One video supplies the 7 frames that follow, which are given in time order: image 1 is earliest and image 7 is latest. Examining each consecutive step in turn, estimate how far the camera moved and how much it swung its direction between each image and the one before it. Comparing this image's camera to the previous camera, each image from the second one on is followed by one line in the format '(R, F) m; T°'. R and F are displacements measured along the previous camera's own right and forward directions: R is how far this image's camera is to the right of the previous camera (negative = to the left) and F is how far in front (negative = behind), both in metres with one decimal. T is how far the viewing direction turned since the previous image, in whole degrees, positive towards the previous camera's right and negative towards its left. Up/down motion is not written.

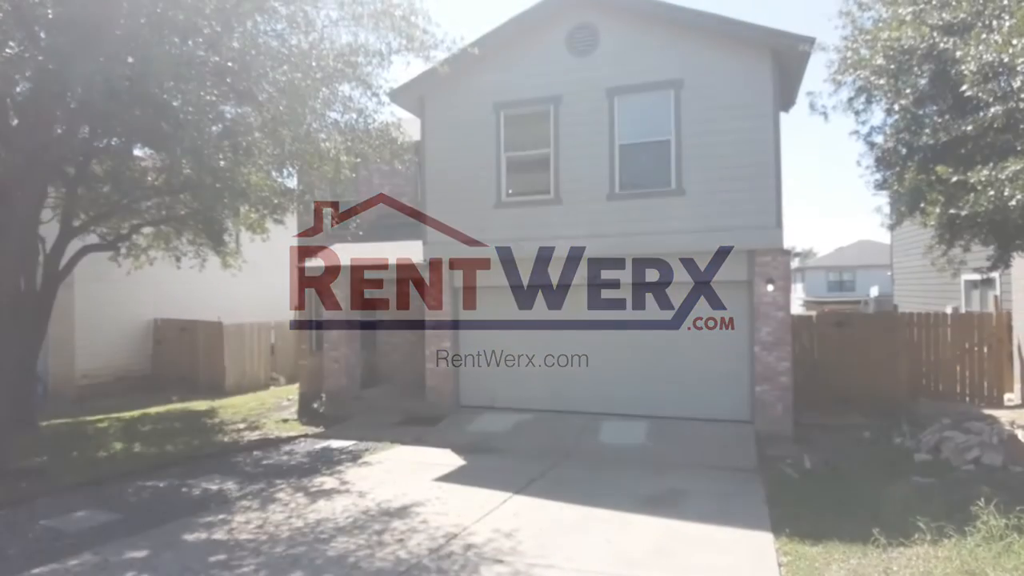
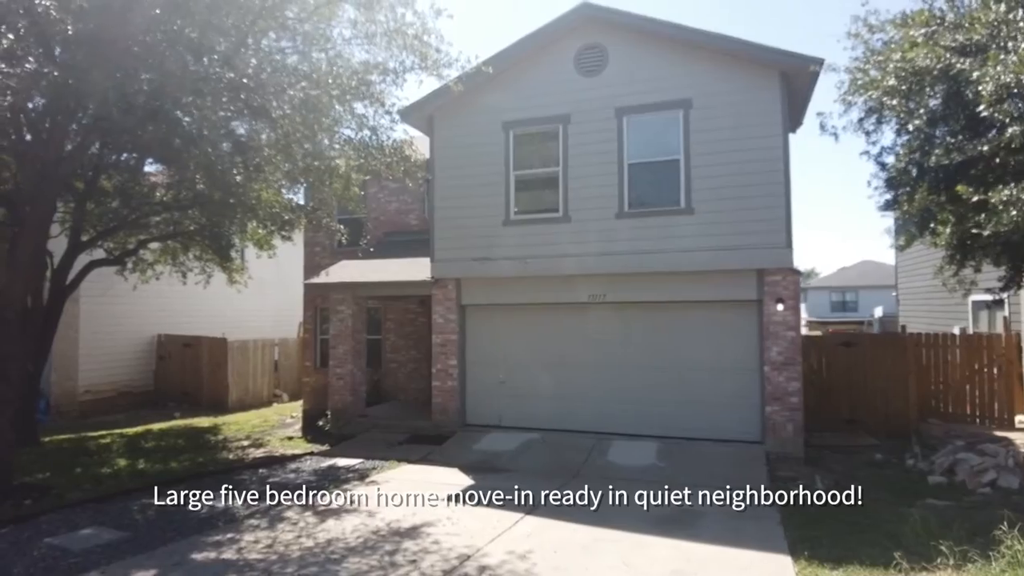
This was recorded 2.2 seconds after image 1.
(-0.1, 0.0) m; 0°
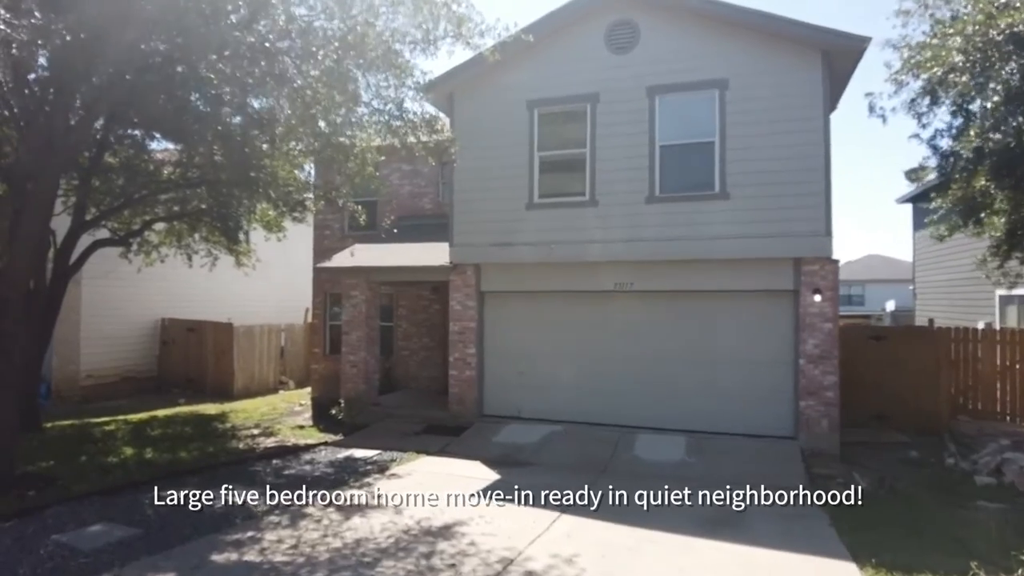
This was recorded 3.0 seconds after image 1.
(-0.4, +0.5) m; 0°
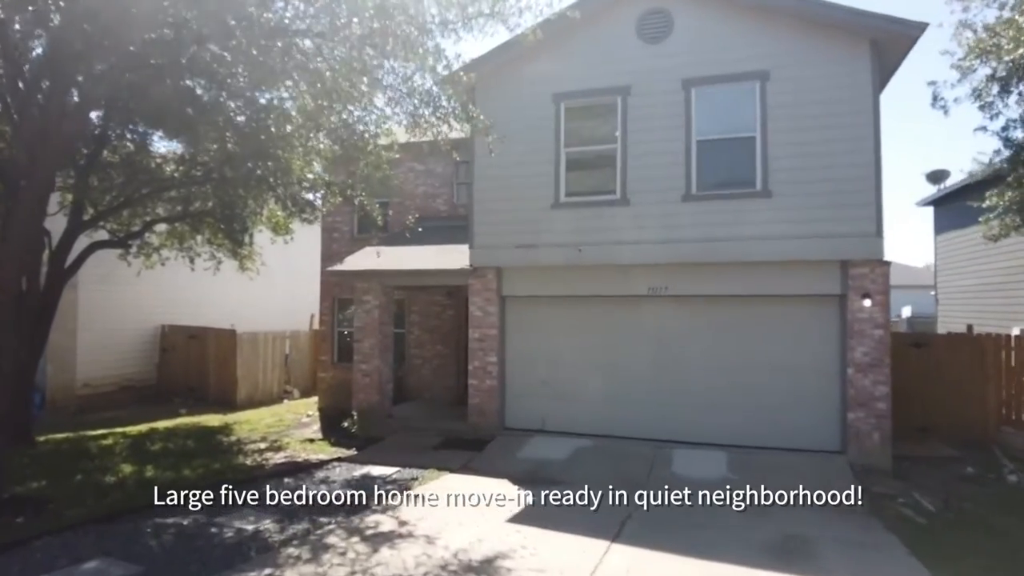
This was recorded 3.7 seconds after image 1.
(-0.5, +0.7) m; 0°
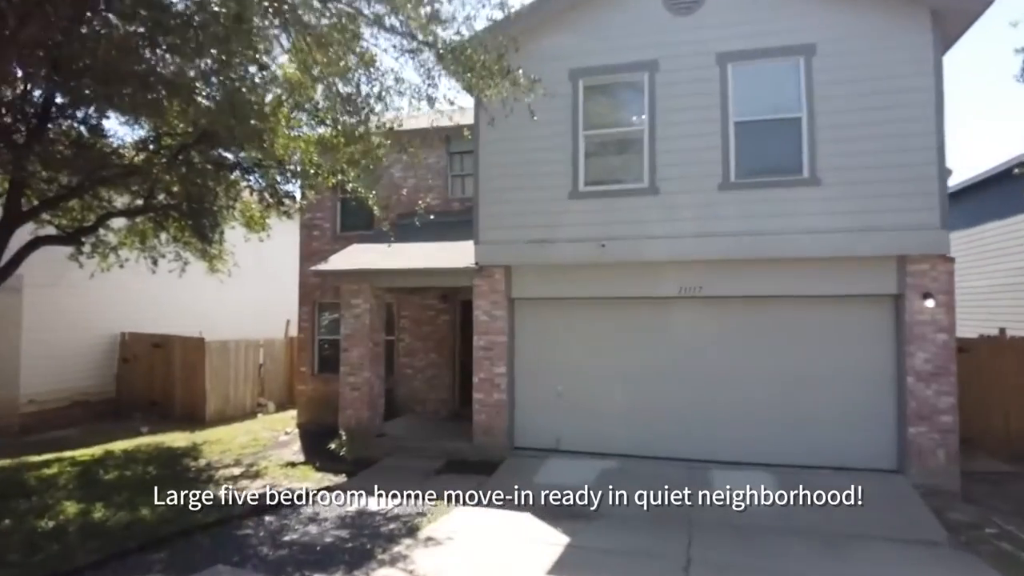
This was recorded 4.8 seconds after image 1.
(-0.6, +1.3) m; +2°
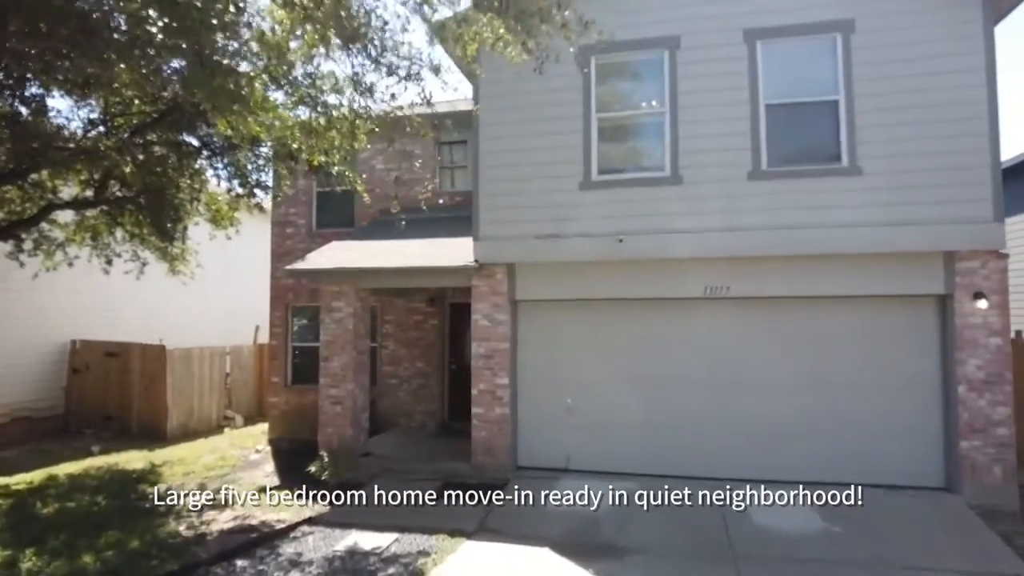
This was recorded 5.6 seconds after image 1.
(-0.5, +1.1) m; +3°
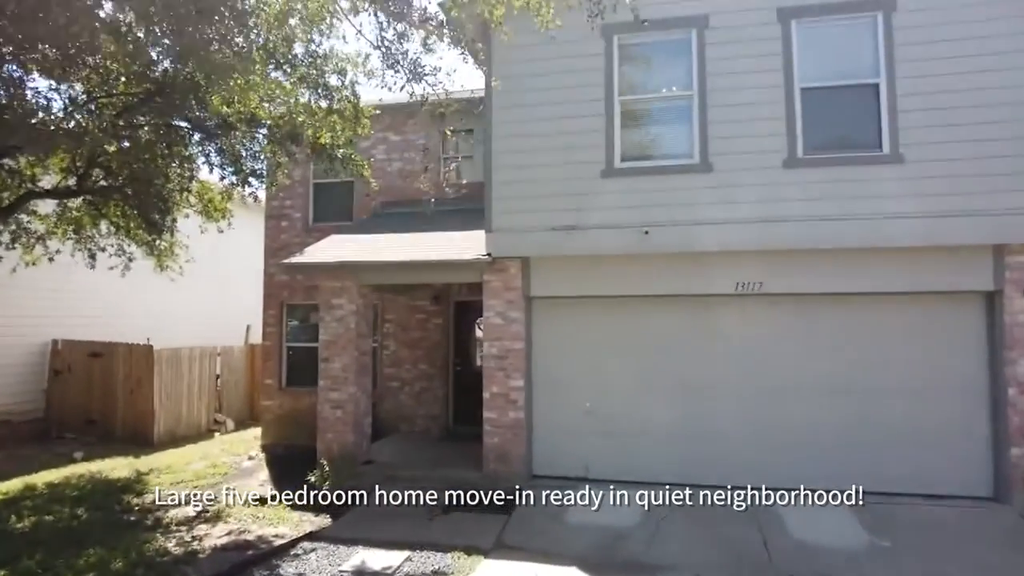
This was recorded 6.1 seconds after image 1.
(-0.3, +0.6) m; +1°
